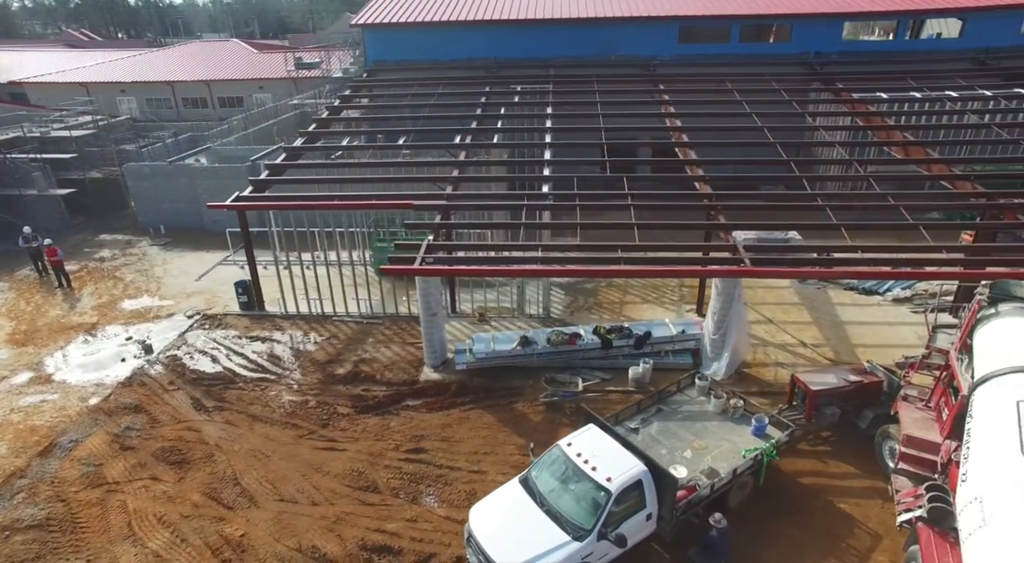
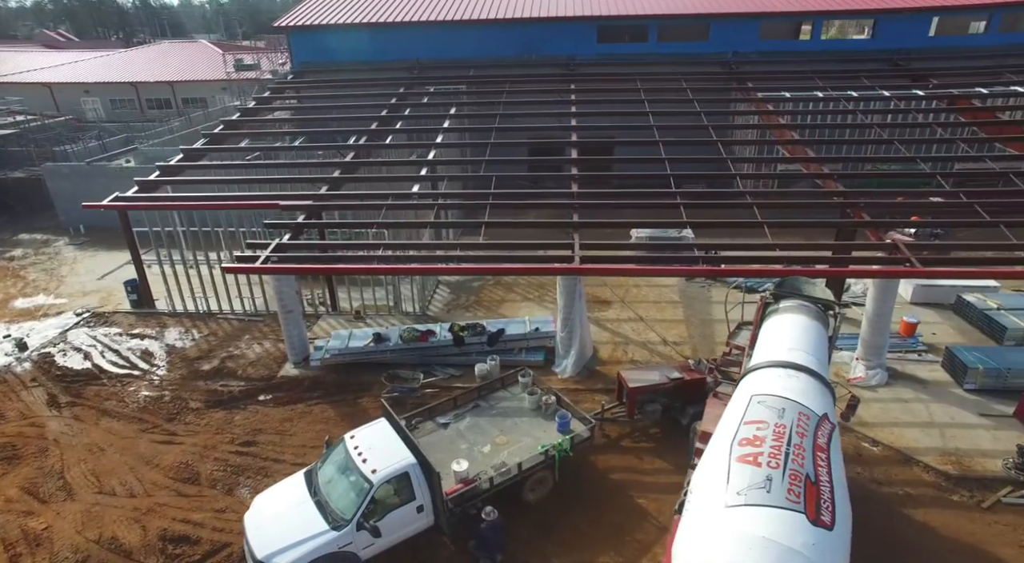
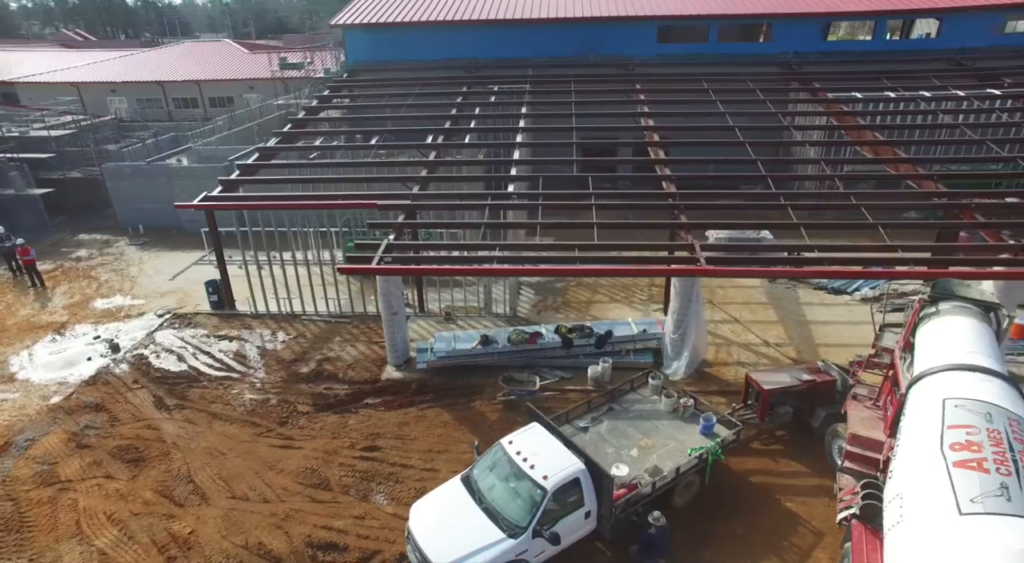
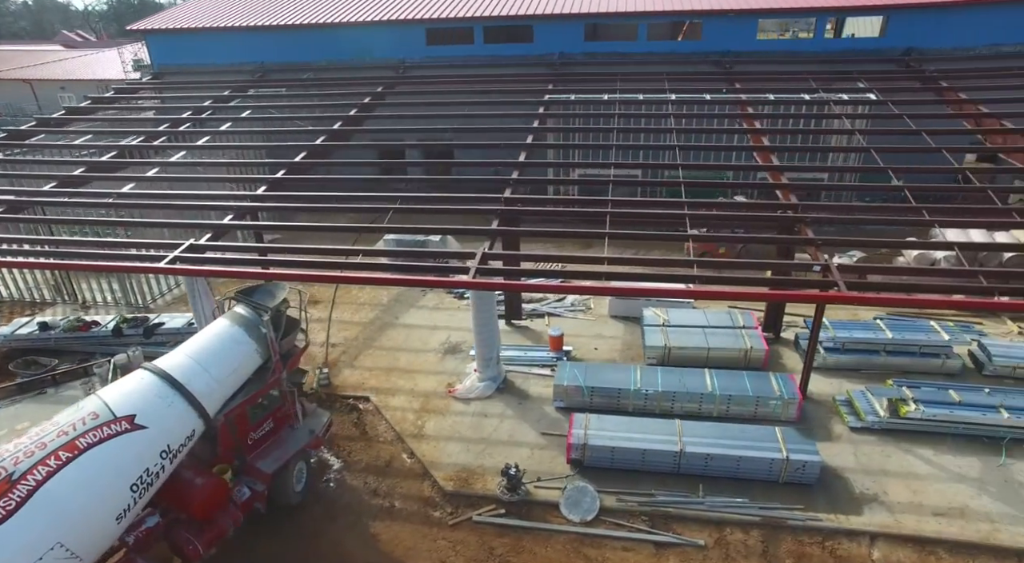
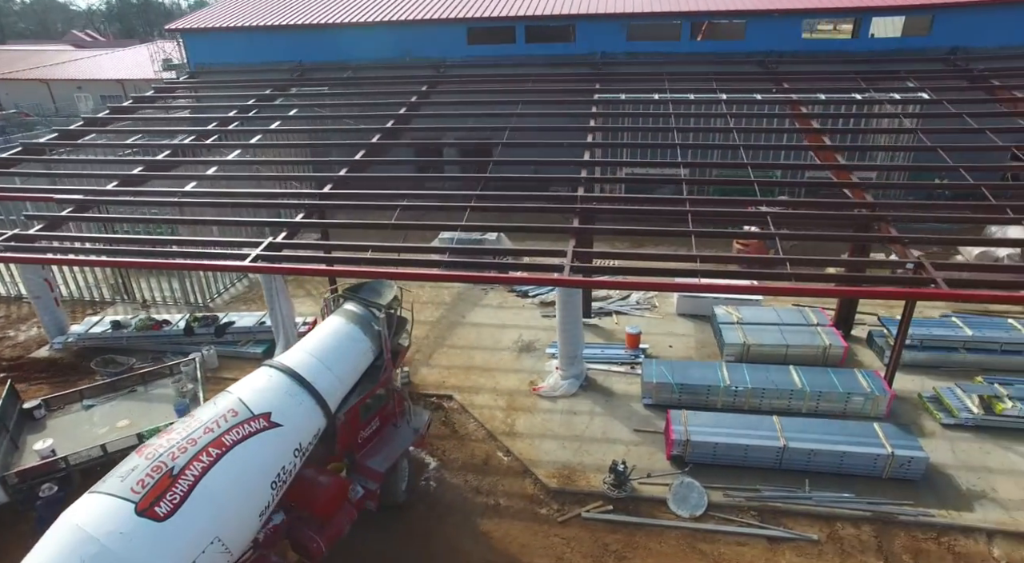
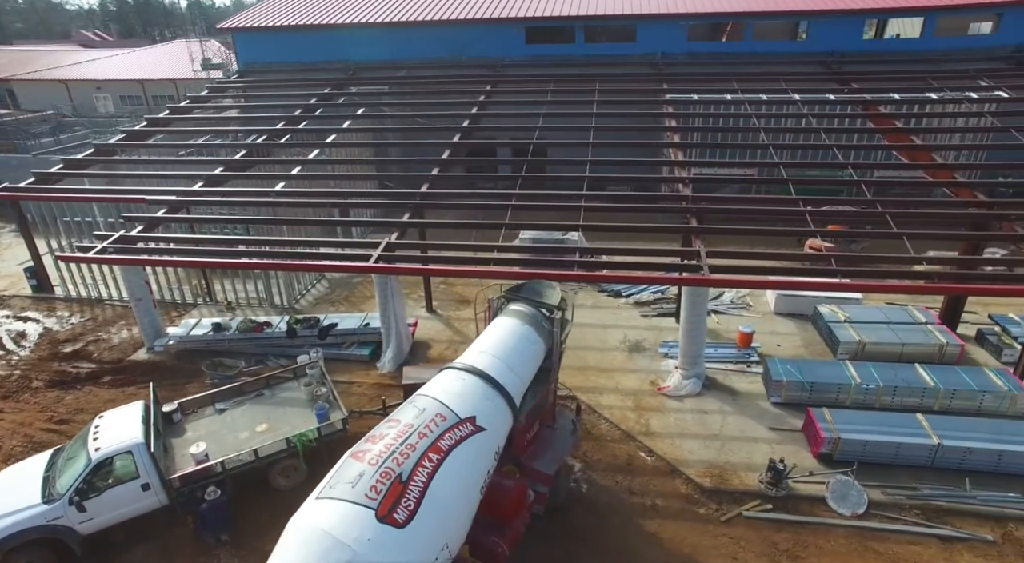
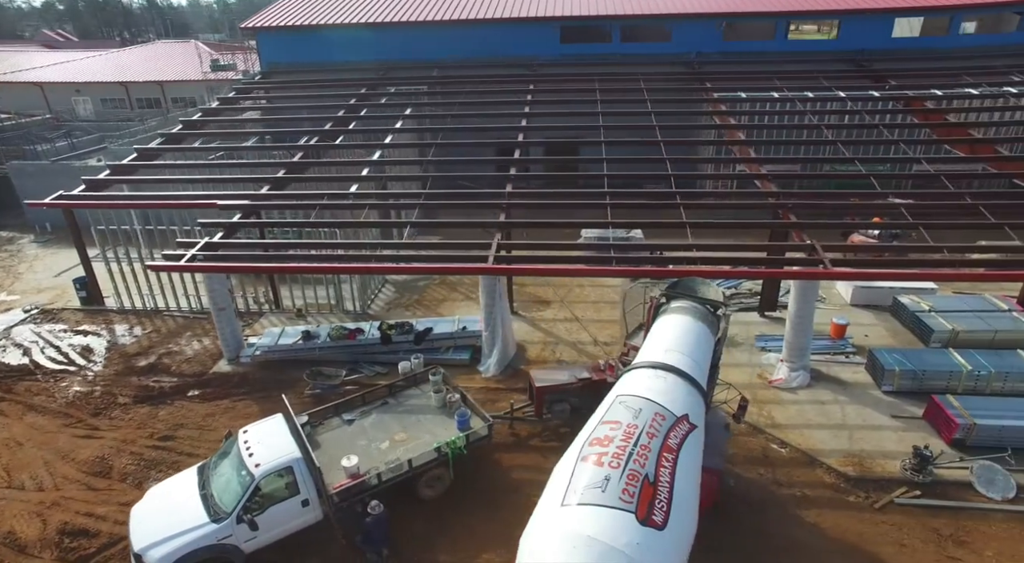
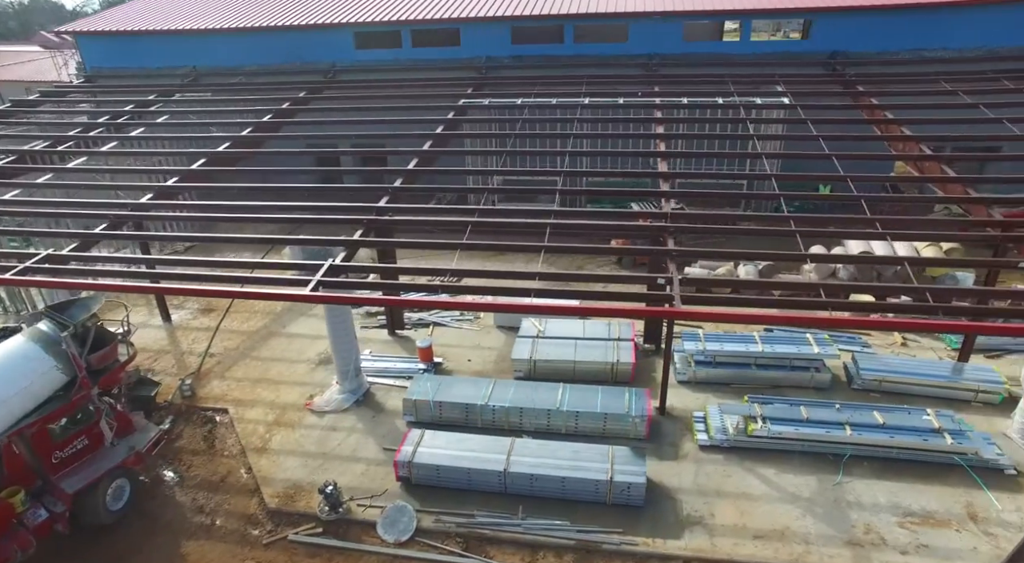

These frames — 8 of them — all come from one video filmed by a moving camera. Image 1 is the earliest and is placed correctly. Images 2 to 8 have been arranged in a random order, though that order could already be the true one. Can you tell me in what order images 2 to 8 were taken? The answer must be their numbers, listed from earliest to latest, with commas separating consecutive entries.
3, 2, 7, 6, 5, 4, 8
